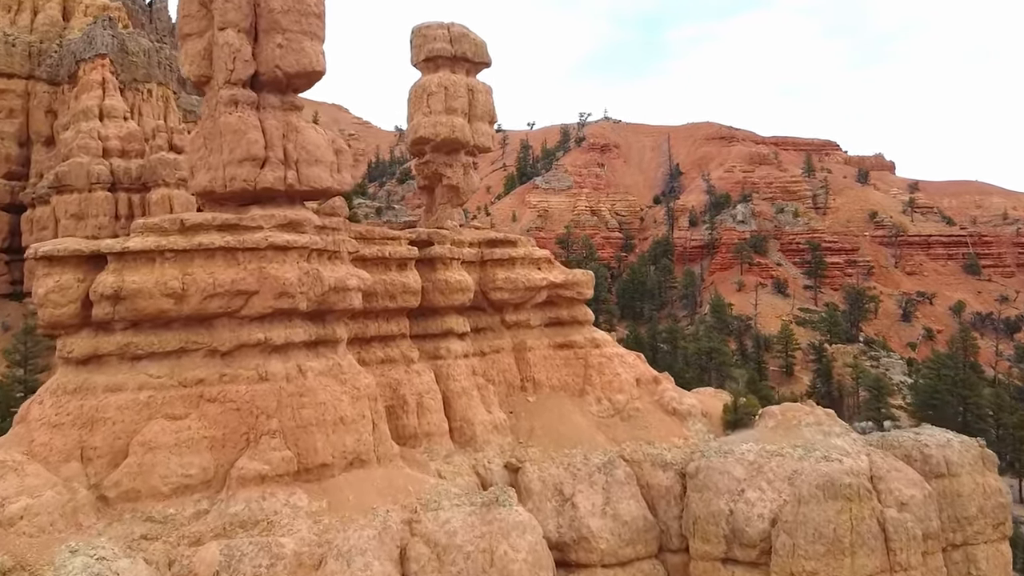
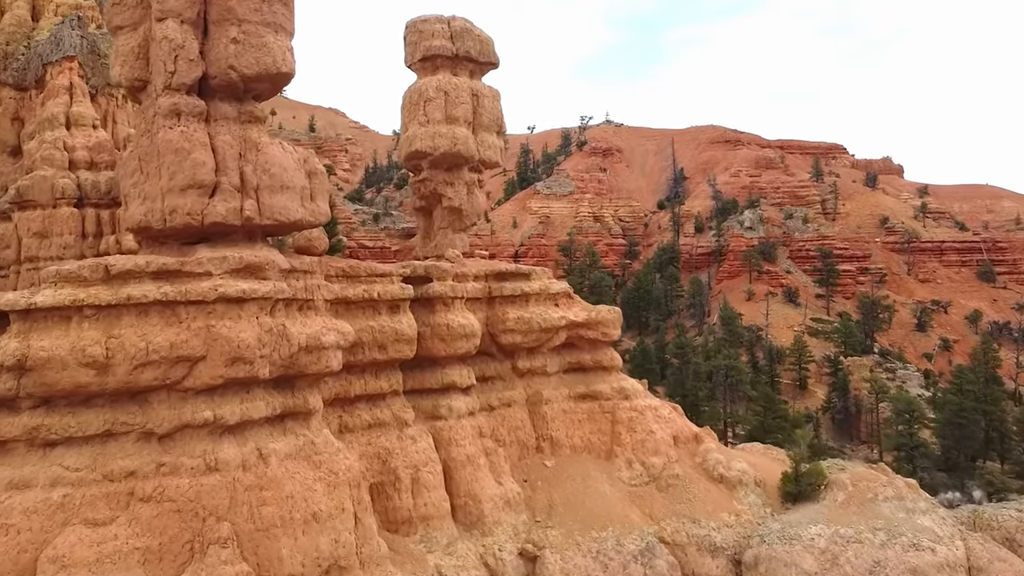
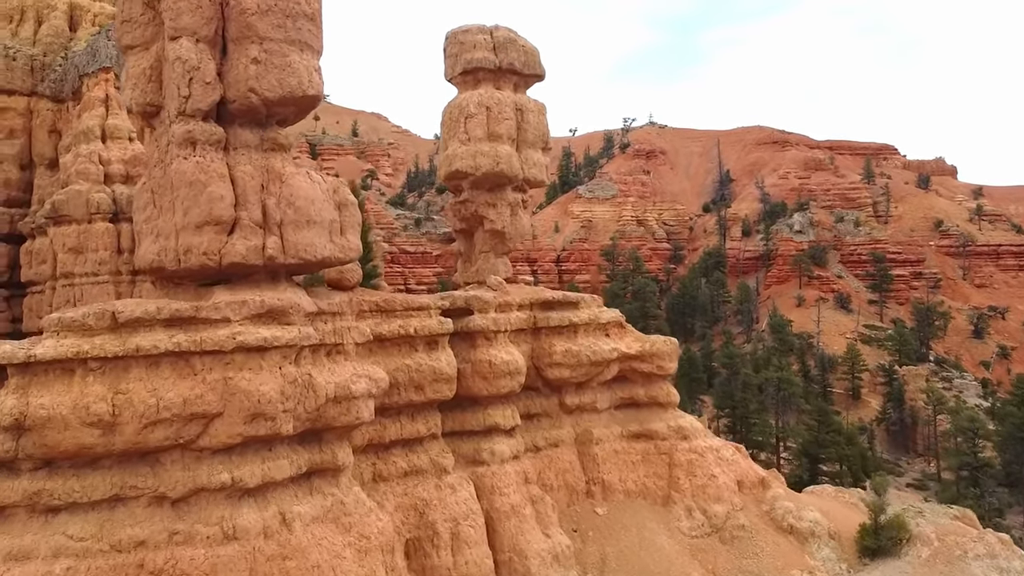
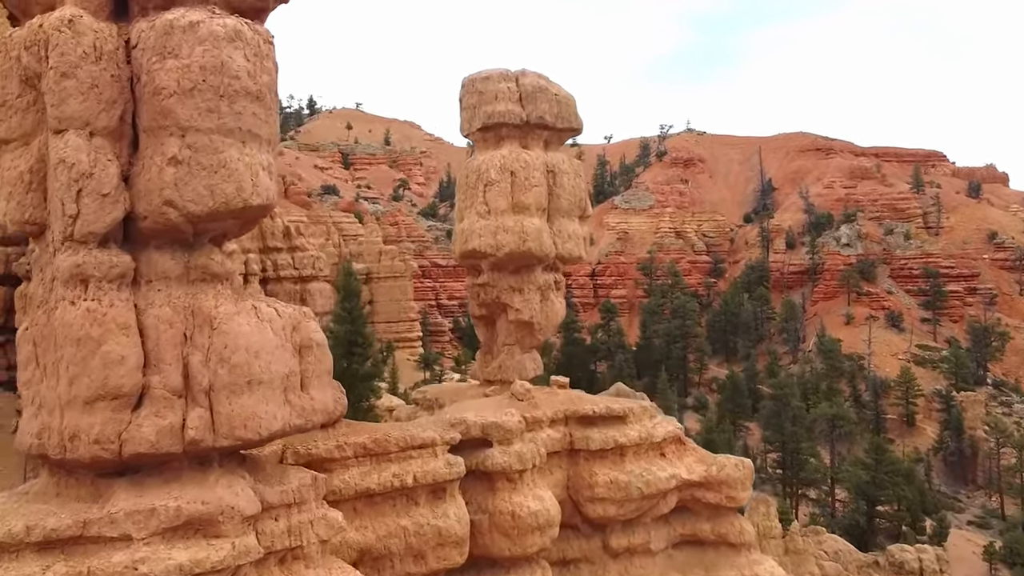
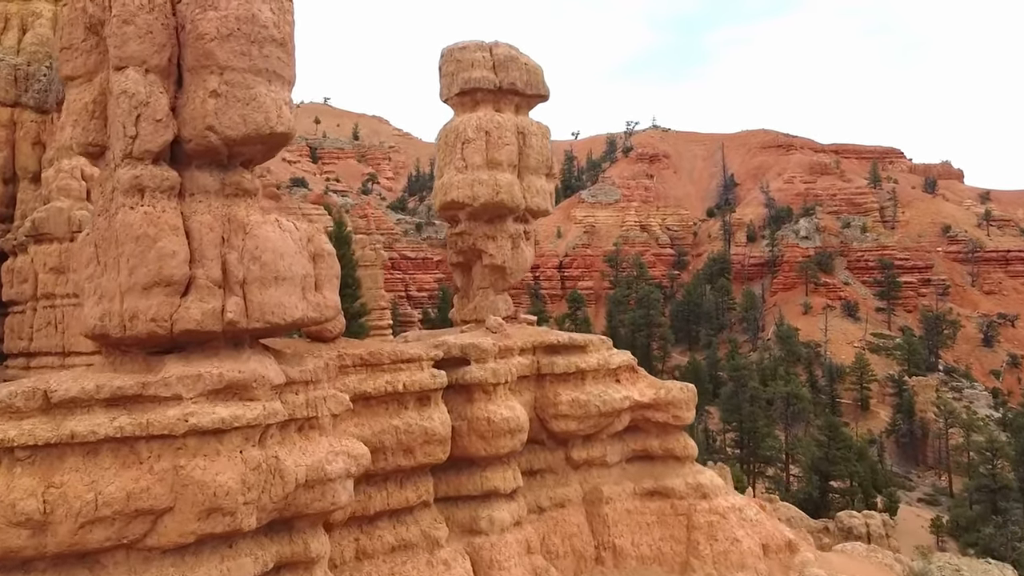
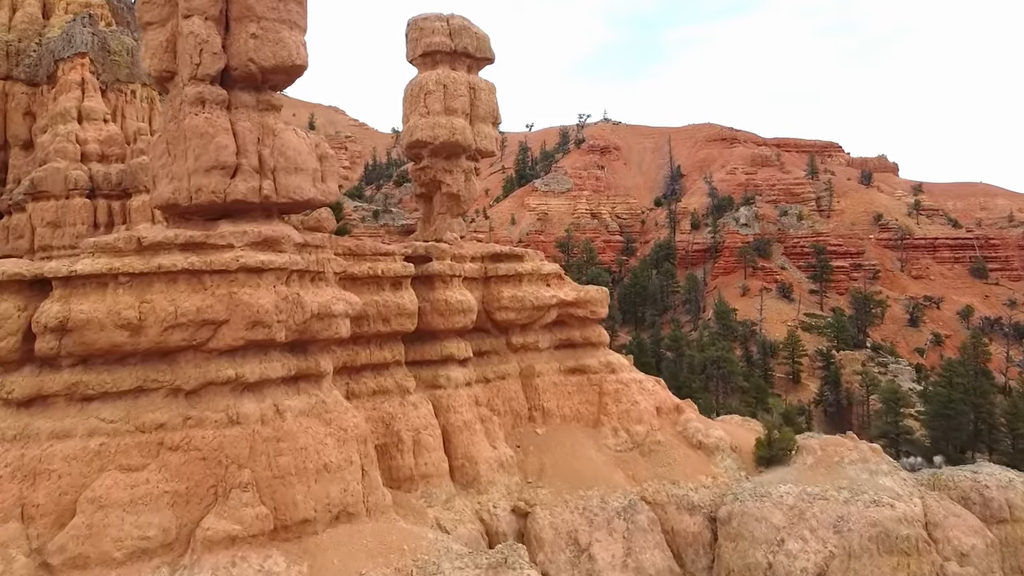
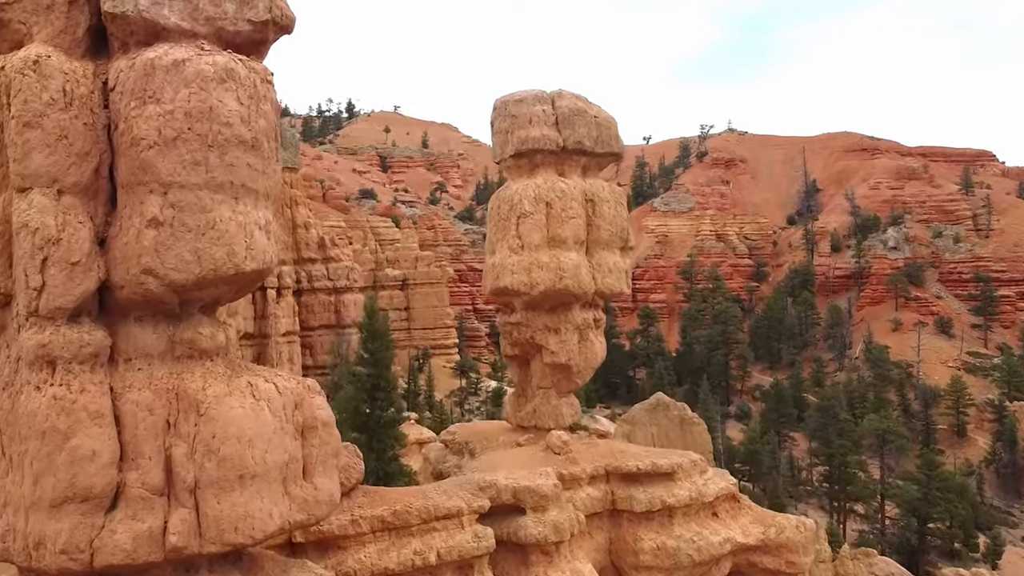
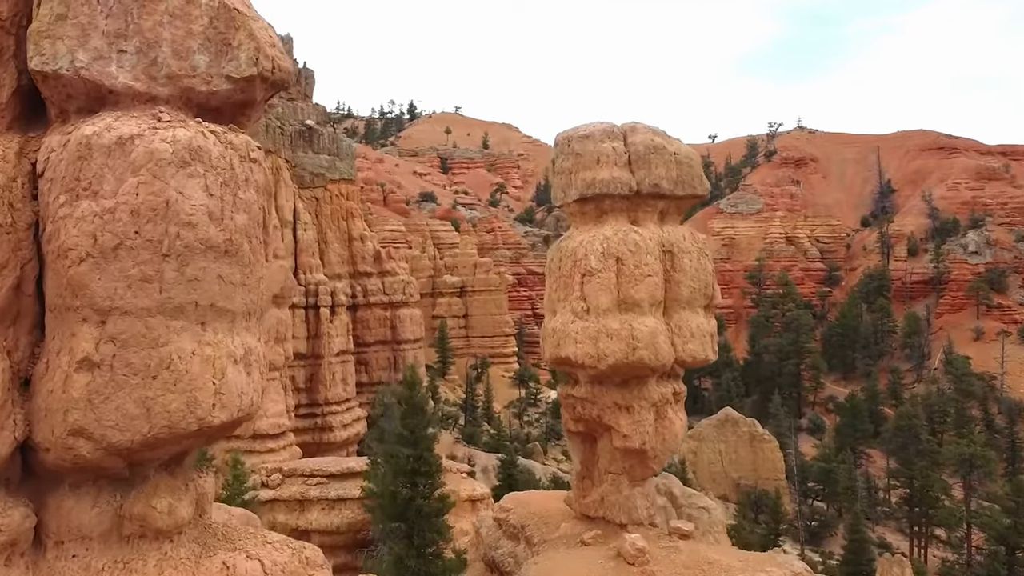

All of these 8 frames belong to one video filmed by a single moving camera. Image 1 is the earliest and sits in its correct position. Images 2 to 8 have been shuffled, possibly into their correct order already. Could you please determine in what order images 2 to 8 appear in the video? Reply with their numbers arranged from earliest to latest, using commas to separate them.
6, 2, 3, 5, 4, 7, 8
